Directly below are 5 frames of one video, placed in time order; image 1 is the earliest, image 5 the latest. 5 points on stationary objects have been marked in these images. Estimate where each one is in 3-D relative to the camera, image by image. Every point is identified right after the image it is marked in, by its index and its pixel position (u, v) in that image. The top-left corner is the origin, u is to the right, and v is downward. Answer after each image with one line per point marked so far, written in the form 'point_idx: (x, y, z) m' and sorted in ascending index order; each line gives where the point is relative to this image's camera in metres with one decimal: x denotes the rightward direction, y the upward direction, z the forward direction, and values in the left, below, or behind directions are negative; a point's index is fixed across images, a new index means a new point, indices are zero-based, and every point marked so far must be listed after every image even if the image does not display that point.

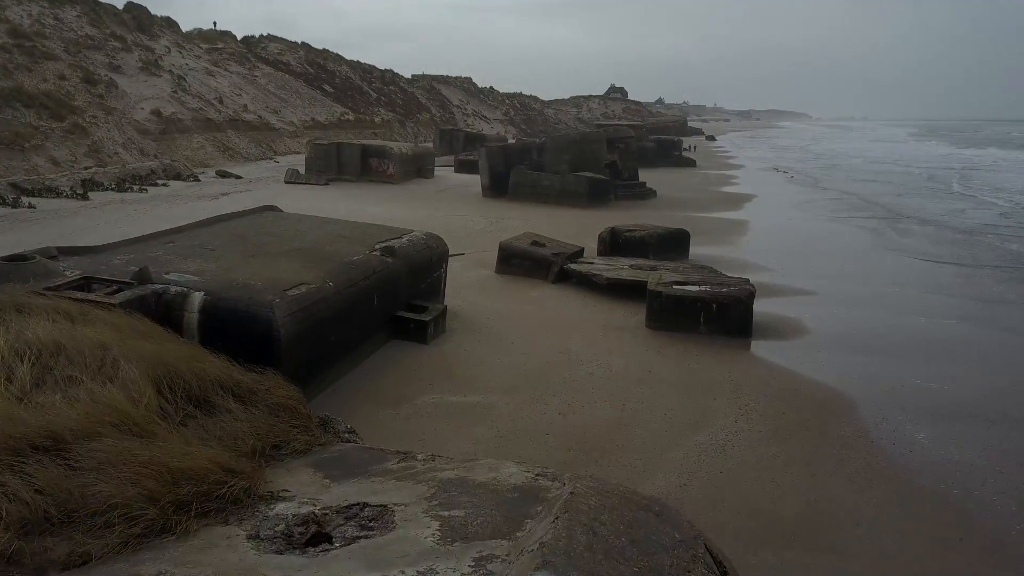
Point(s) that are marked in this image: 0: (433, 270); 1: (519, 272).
0: (-0.5, +0.1, +5.4) m
1: (+0.1, +0.1, +7.0) m
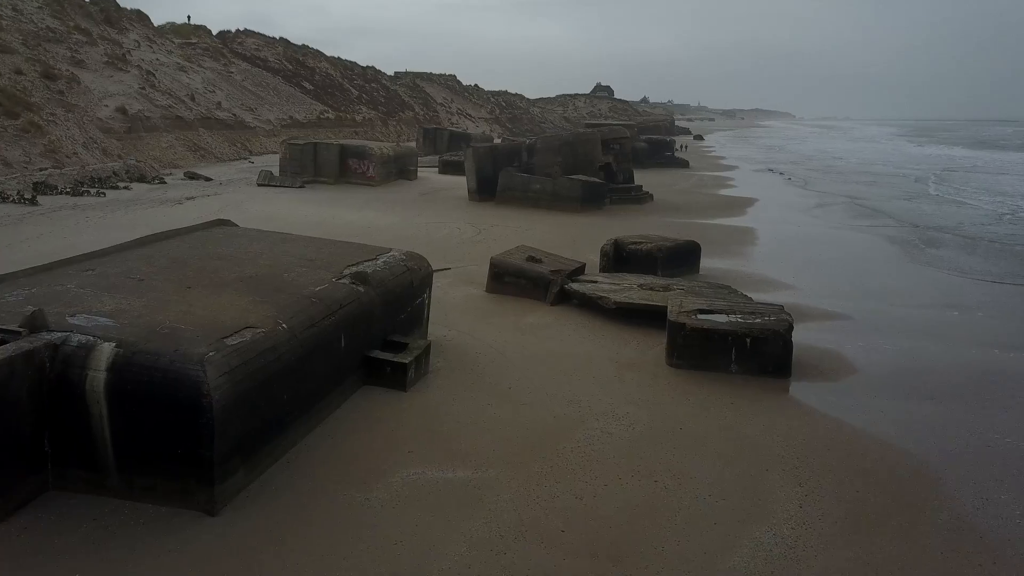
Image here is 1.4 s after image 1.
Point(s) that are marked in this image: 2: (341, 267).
0: (-0.6, -0.1, +4.5) m
1: (0.0, 0.0, +6.2) m
2: (-0.9, +0.1, +4.2) m
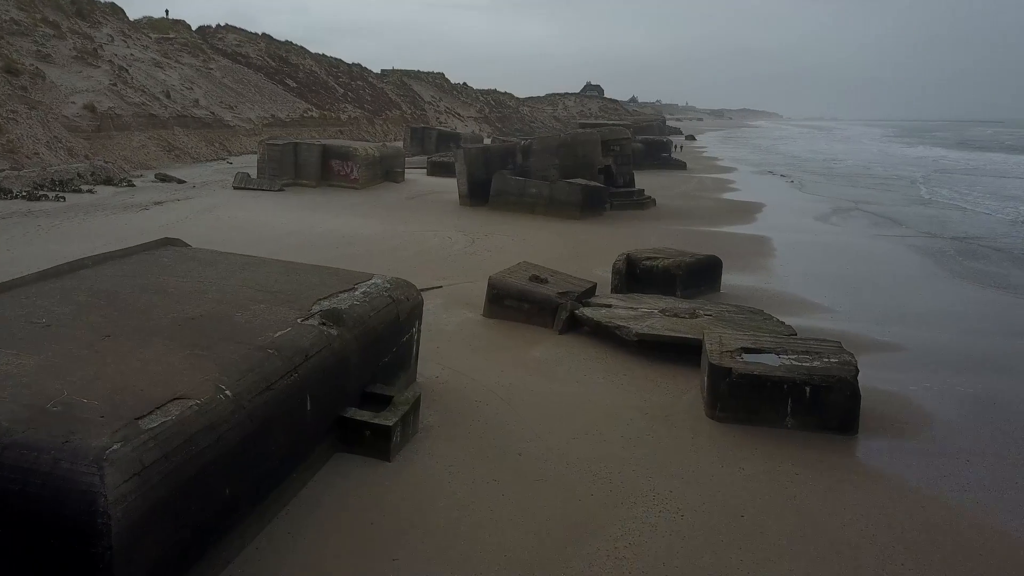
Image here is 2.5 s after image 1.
0: (-0.5, -0.2, +3.7) m
1: (0.0, -0.2, +5.4) m
2: (-0.8, -0.1, +3.4) m
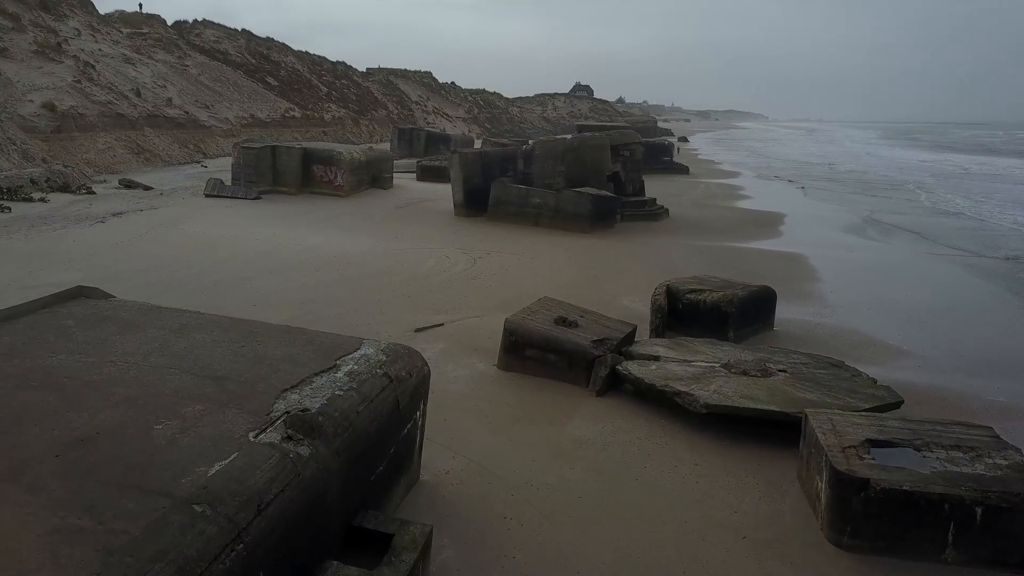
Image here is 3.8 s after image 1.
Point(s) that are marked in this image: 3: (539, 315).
0: (-0.4, -0.5, +2.6) m
1: (+0.1, -0.5, +4.3) m
2: (-0.7, -0.3, +2.3) m
3: (+0.2, -0.2, +4.5) m
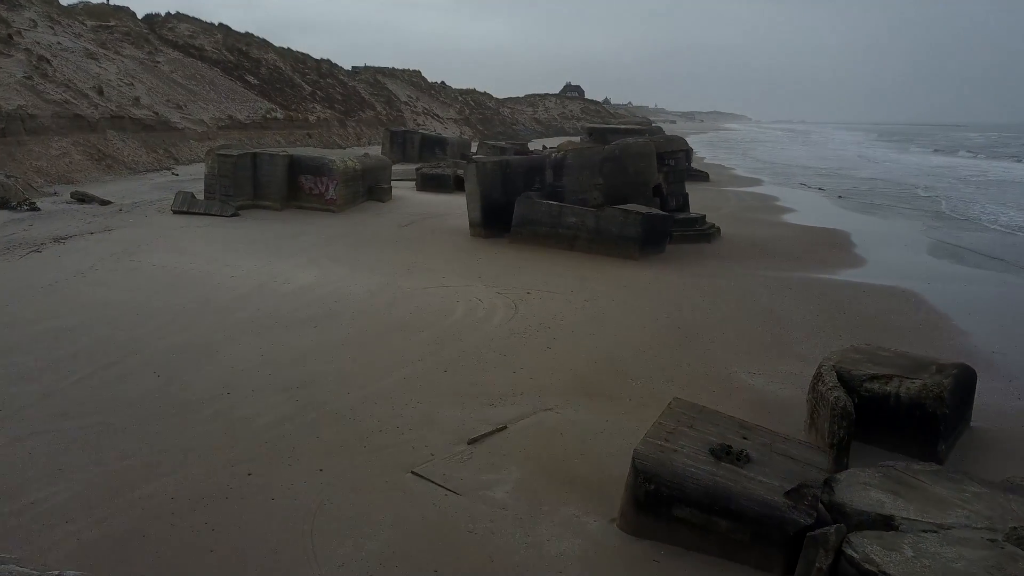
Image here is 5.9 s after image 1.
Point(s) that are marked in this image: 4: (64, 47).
0: (+0.1, -0.9, +0.9) m
1: (+0.6, -0.8, +2.6) m
2: (-0.2, -0.7, +0.6) m
3: (+0.6, -0.5, +2.8) m
4: (-9.1, +4.9, +16.4) m
